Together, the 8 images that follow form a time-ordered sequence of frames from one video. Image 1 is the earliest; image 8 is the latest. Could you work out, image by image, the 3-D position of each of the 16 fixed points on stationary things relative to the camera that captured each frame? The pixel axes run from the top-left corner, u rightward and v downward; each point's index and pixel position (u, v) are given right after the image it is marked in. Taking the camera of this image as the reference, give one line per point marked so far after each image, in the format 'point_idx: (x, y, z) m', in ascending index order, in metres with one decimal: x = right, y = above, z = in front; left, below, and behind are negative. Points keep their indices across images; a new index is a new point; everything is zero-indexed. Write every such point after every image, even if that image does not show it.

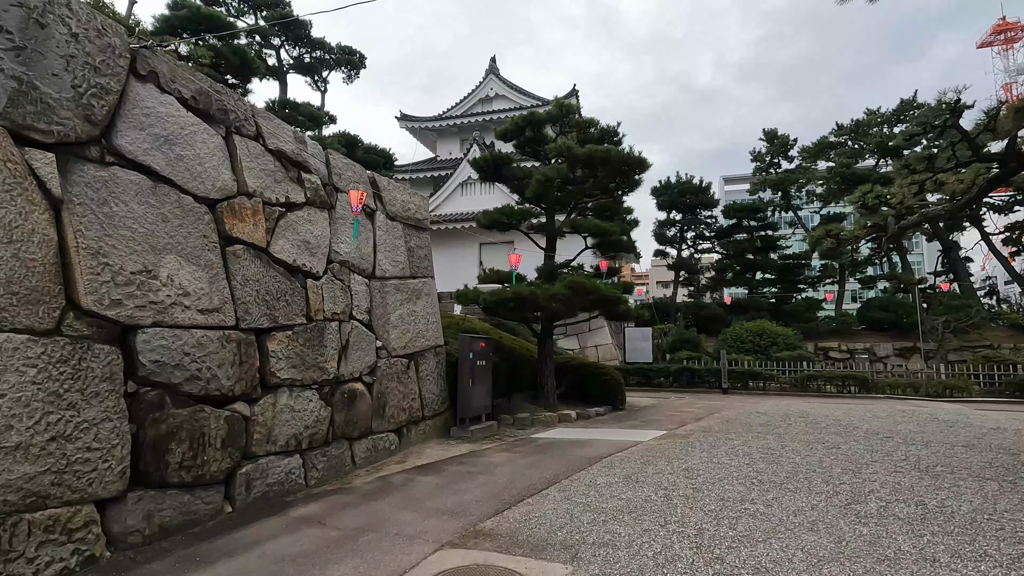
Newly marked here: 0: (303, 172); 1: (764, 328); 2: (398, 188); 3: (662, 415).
0: (-2.2, +1.2, +5.7) m
1: (+8.9, -1.4, +18.9) m
2: (-1.6, +1.4, +7.6) m
3: (+3.0, -2.5, +10.6) m
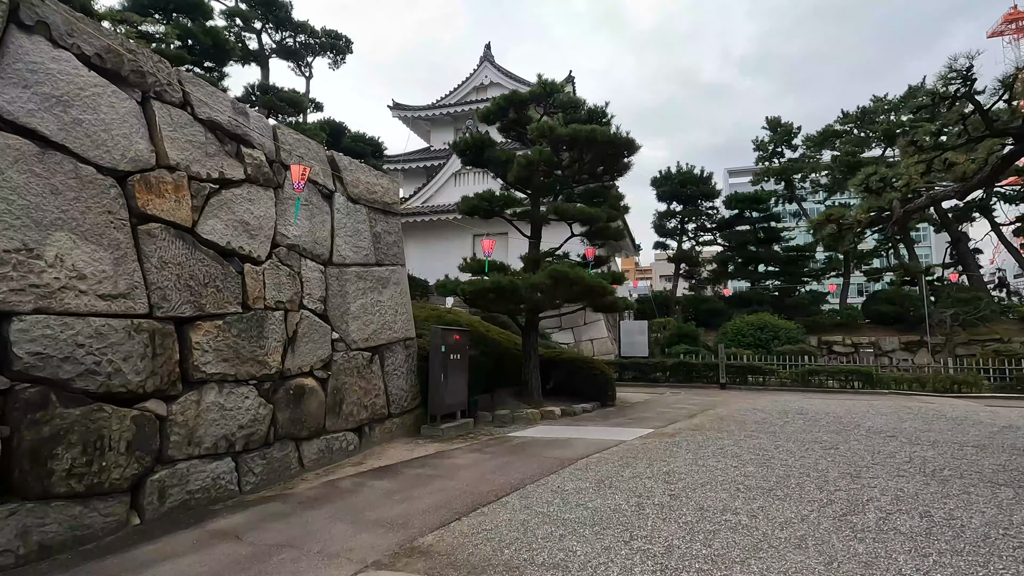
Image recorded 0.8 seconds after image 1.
0: (-2.6, +1.4, +5.1) m
1: (+8.7, -1.2, +18.3) m
2: (-2.0, +1.6, +7.0) m
3: (+2.7, -2.3, +10.1) m
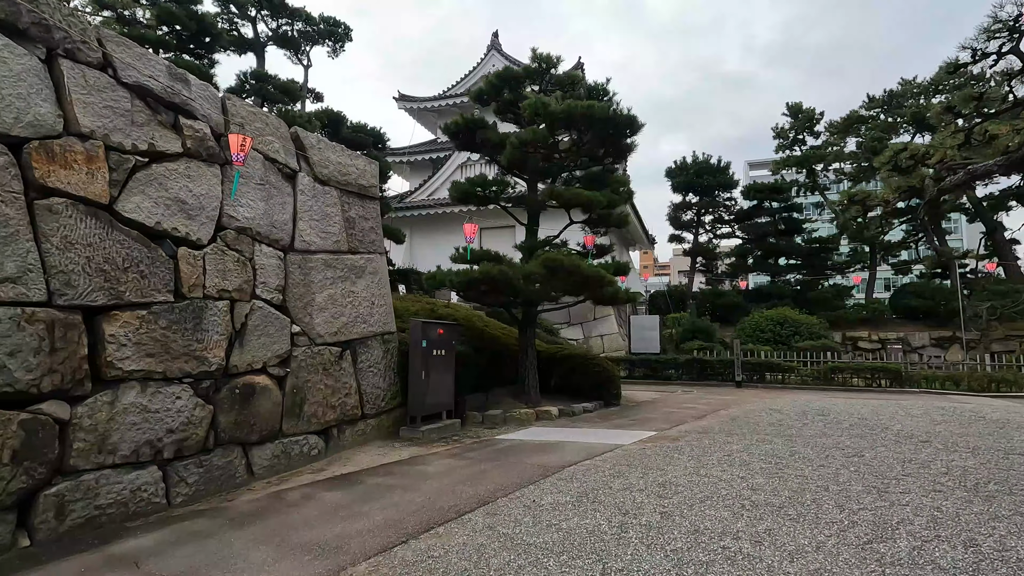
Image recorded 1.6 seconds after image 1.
0: (-2.8, +1.5, +4.6) m
1: (+8.9, -0.9, +17.4) m
2: (-2.2, +1.7, +6.5) m
3: (+2.6, -2.2, +9.4) m
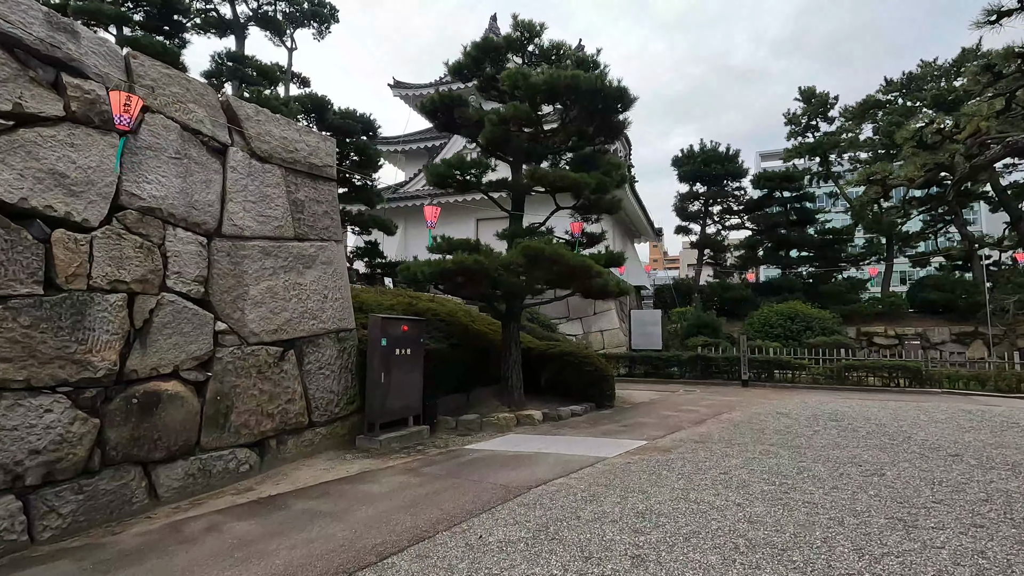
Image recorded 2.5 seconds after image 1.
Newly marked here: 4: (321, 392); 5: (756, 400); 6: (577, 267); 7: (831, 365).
0: (-3.2, +1.5, +3.9) m
1: (+8.8, -0.7, +16.4) m
2: (-2.5, +1.8, +5.7) m
3: (+2.3, -2.1, +8.6) m
4: (-2.1, -1.1, +5.8) m
5: (+4.8, -2.2, +10.6) m
6: (+0.9, +0.3, +7.3) m
7: (+7.7, -1.9, +12.8) m
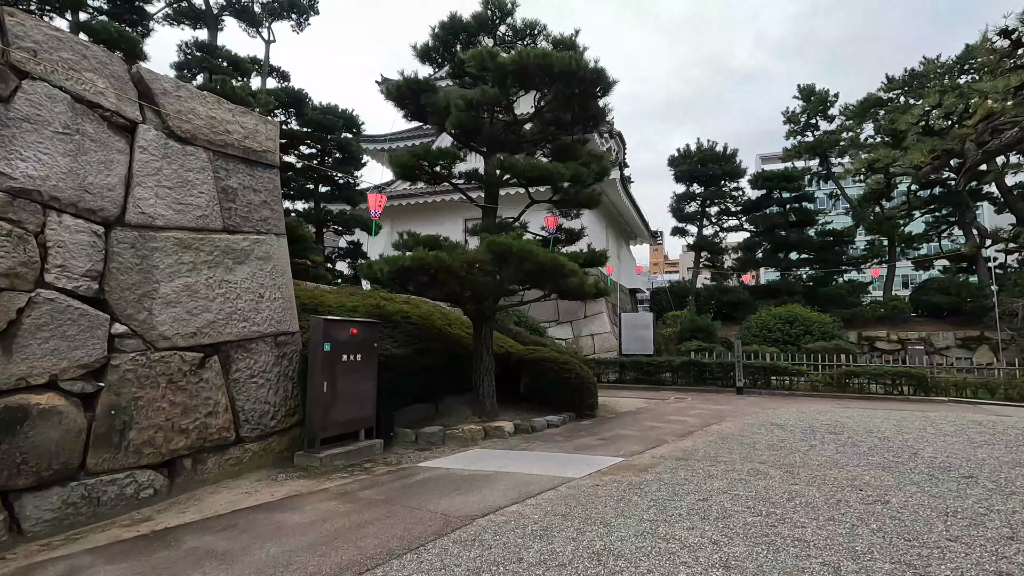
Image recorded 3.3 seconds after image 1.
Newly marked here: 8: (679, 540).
0: (-3.6, +1.6, +3.2) m
1: (+8.4, -0.8, +15.8) m
2: (-2.9, +1.8, +5.1) m
3: (+1.9, -2.1, +7.9) m
4: (-2.5, -1.1, +5.1) m
5: (+4.4, -2.2, +9.9) m
6: (+0.5, +0.3, +6.7) m
7: (+7.3, -1.9, +12.2) m
8: (+1.1, -1.6, +3.5) m
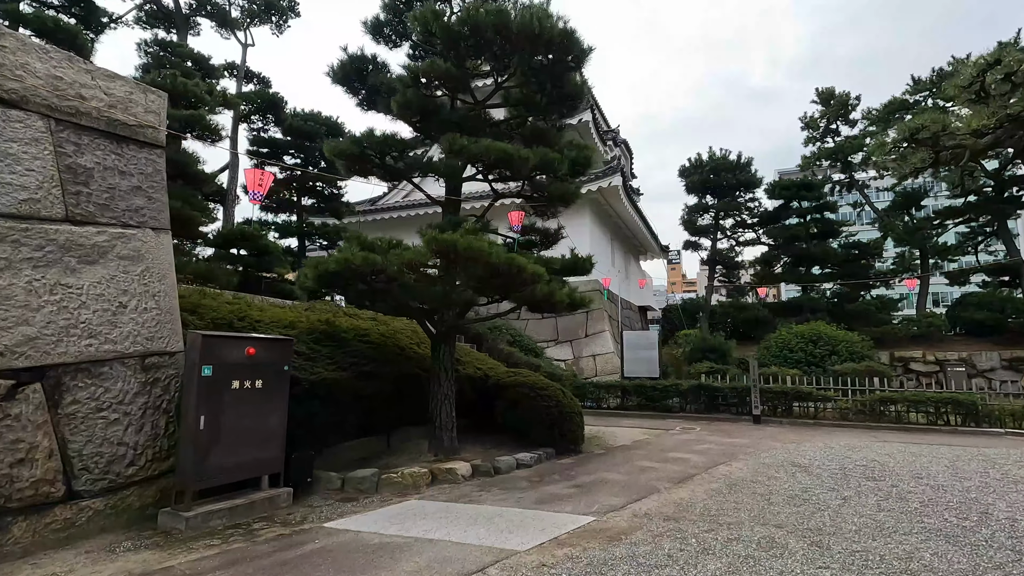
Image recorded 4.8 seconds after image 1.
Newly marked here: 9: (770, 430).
0: (-4.3, +1.6, +2.2) m
1: (+8.2, -1.2, +14.2) m
2: (-3.5, +1.7, +4.0) m
3: (+1.4, -2.2, +6.5) m
4: (-3.0, -1.1, +3.9) m
5: (+4.0, -2.4, +8.4) m
6: (0.0, +0.2, +5.4) m
7: (+6.9, -2.2, +10.6) m
8: (+0.5, -1.6, +2.1) m
9: (+4.7, -2.6, +9.9) m
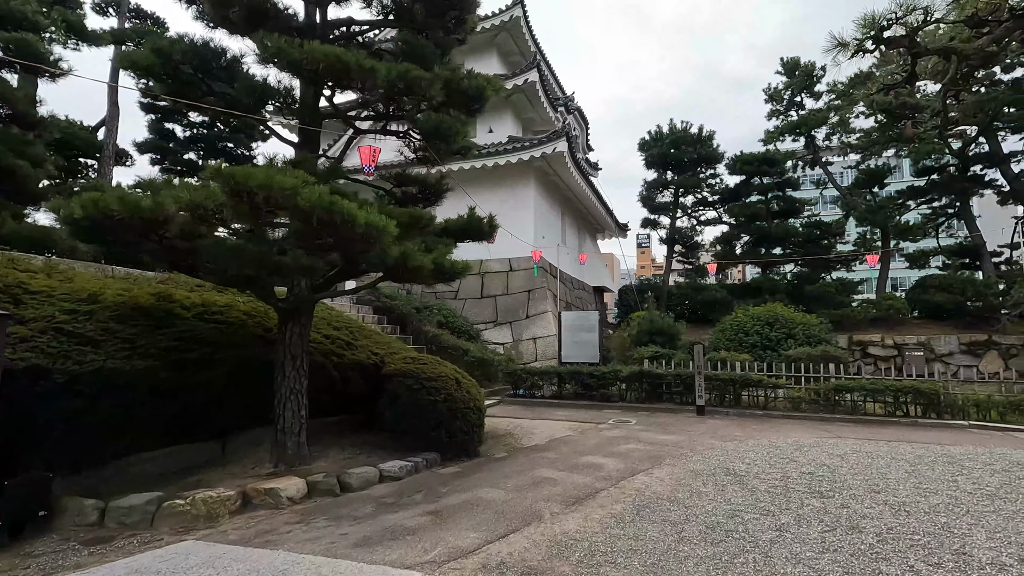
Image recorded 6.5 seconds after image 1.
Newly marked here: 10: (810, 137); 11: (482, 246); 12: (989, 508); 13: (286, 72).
0: (-5.3, +1.8, +0.4) m
1: (+6.5, -0.6, +13.1) m
2: (-4.6, +2.0, +2.3) m
3: (+0.1, -1.9, +5.2) m
4: (-4.2, -0.9, +2.3) m
5: (+2.6, -2.1, +7.2) m
6: (-1.3, +0.5, +4.0) m
7: (+5.4, -1.7, +9.5) m
8: (-0.6, -1.4, +0.7) m
9: (+3.3, -2.2, +8.7) m
10: (+11.2, +5.6, +20.1) m
11: (-1.1, +1.2, +15.0) m
12: (+3.9, -1.8, +4.3) m
13: (-1.8, +1.8, +4.7) m
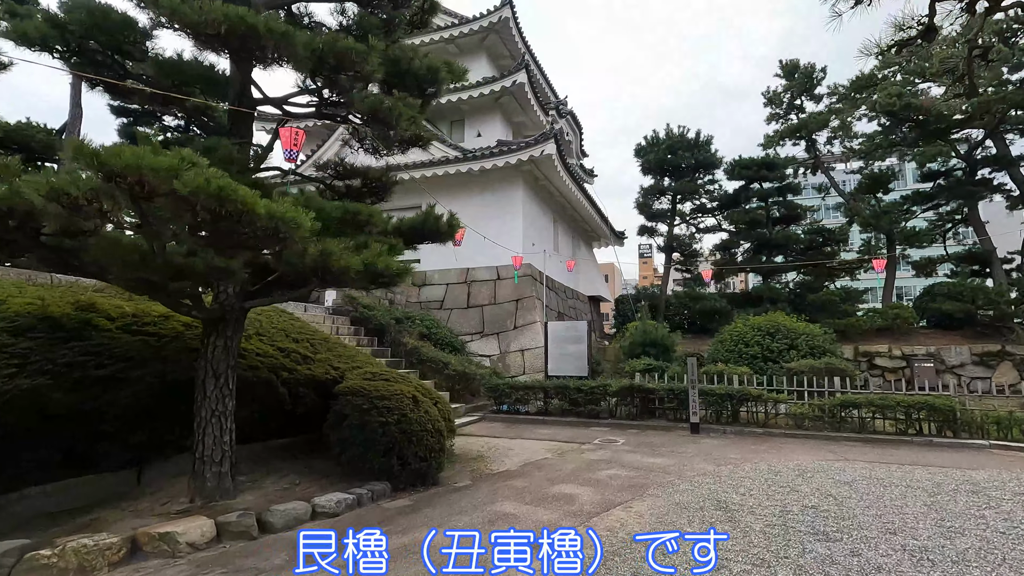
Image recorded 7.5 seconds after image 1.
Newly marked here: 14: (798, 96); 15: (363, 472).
0: (-5.7, +1.9, -0.2) m
1: (+6.1, -0.8, +12.4) m
2: (-5.0, +2.0, +1.7) m
3: (-0.2, -1.9, +4.5) m
4: (-4.6, -0.9, +1.7) m
5: (+2.3, -2.1, +6.5) m
6: (-1.6, +0.5, +3.3) m
7: (+5.1, -1.9, +8.8) m
8: (-1.0, -1.3, 0.0) m
9: (+2.9, -2.3, +8.0) m
10: (+10.9, +5.3, +19.5) m
11: (-1.4, +0.9, +14.3) m
12: (+3.5, -1.8, +3.6) m
13: (-2.2, +1.8, +4.1) m
14: (+10.5, +7.1, +19.7) m
15: (-1.4, -1.8, +5.4) m
